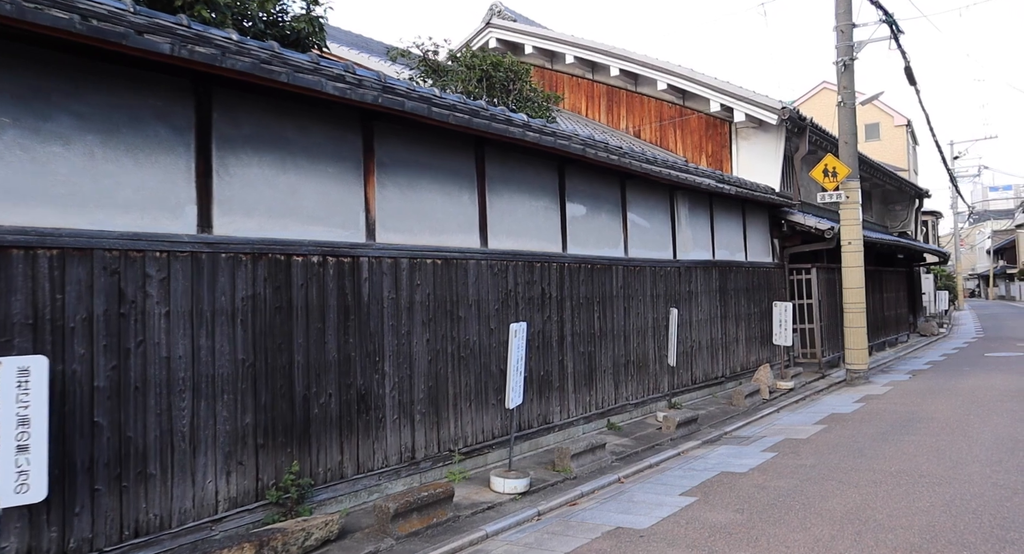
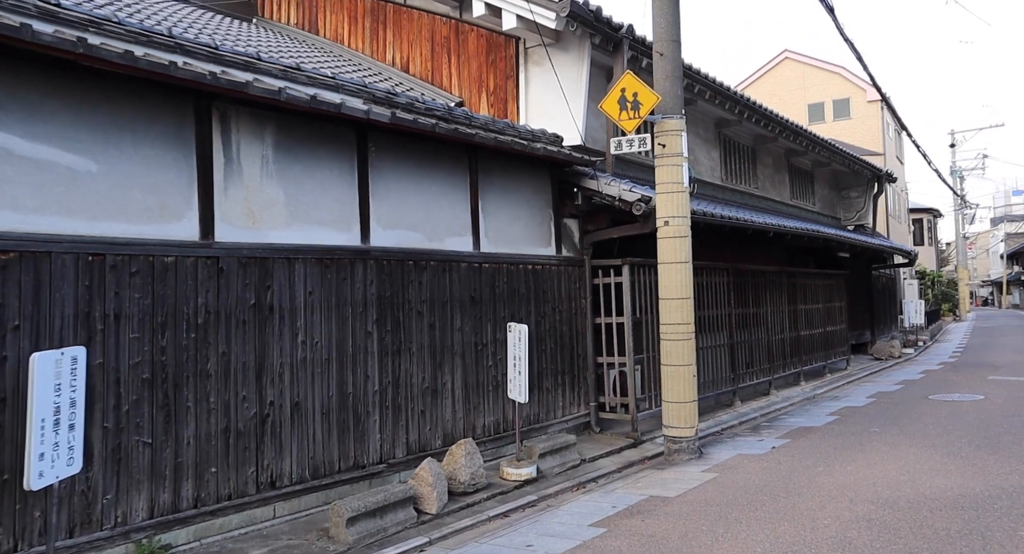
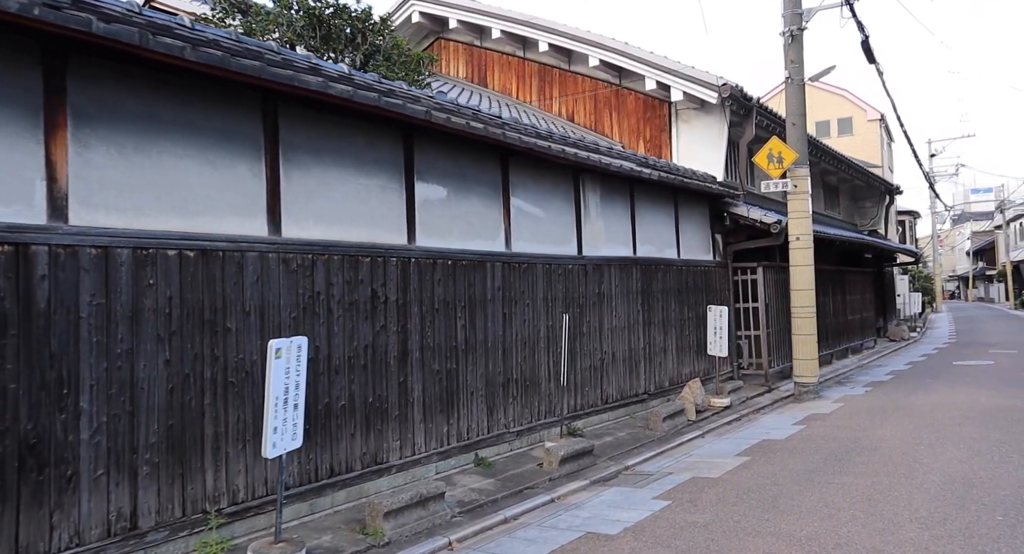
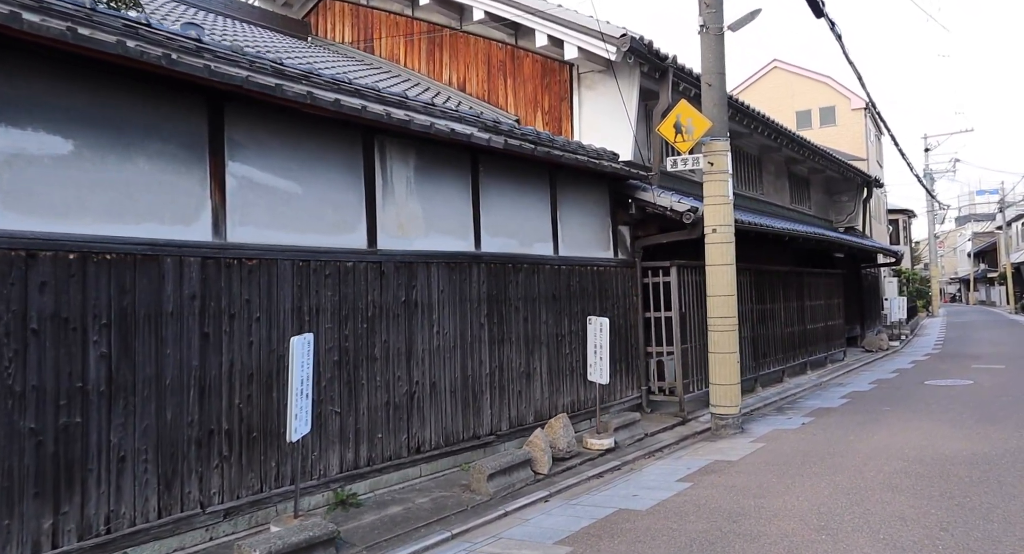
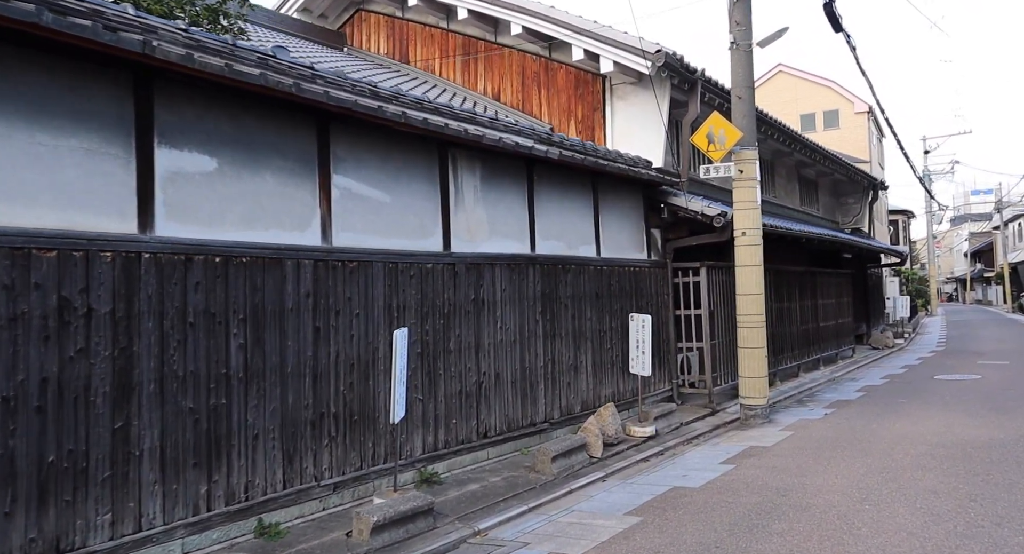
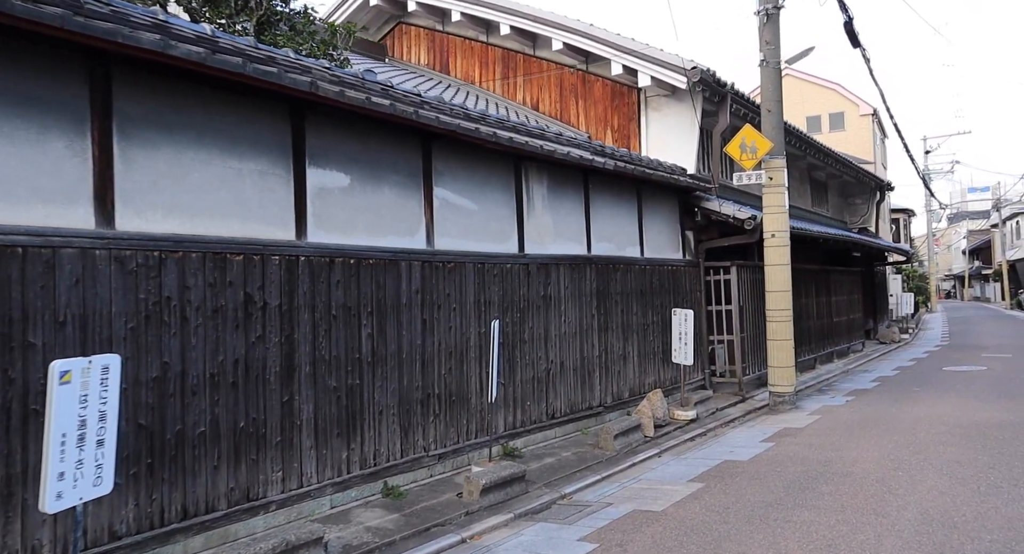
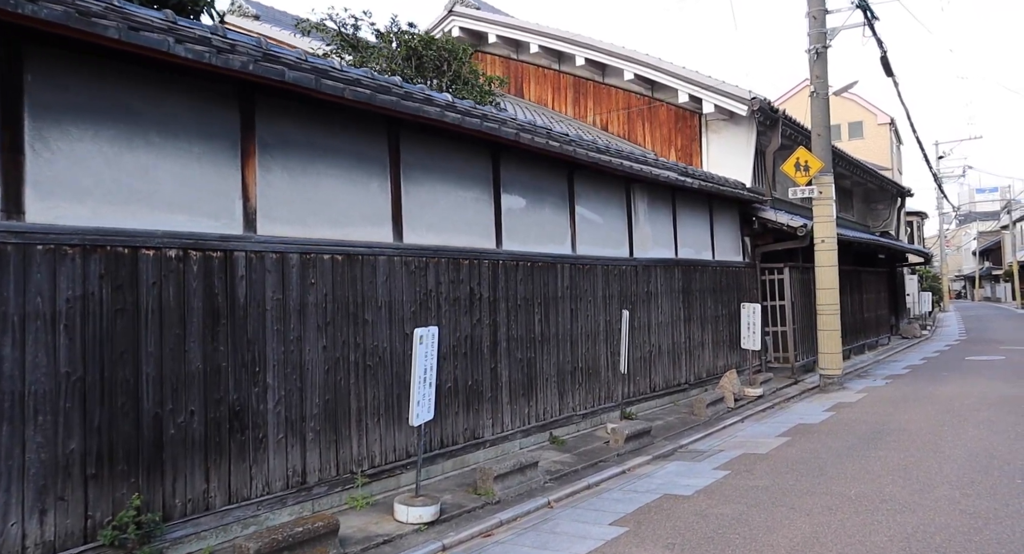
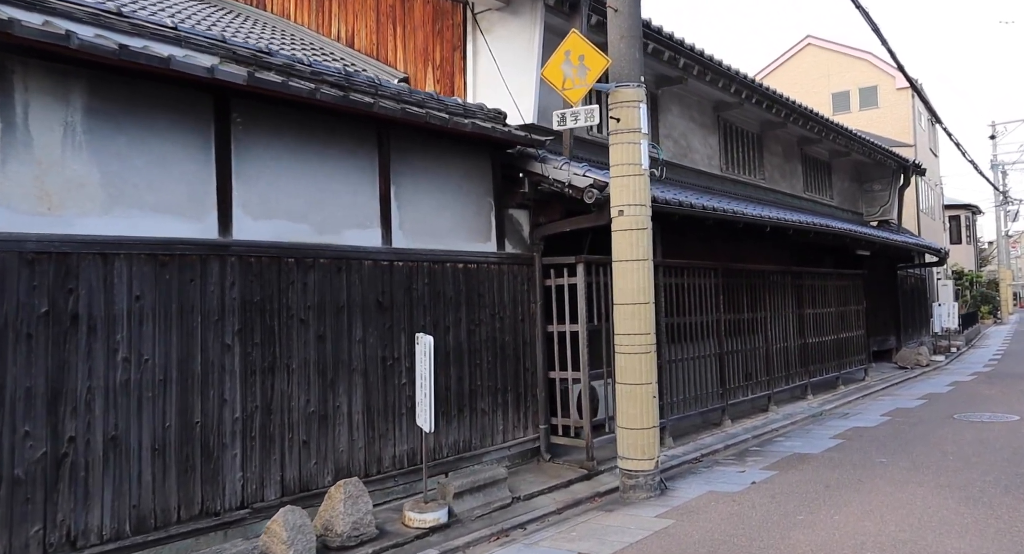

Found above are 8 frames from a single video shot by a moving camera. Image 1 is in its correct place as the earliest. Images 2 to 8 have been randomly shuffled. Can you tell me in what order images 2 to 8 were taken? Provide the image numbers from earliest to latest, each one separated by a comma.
7, 3, 6, 5, 4, 2, 8
